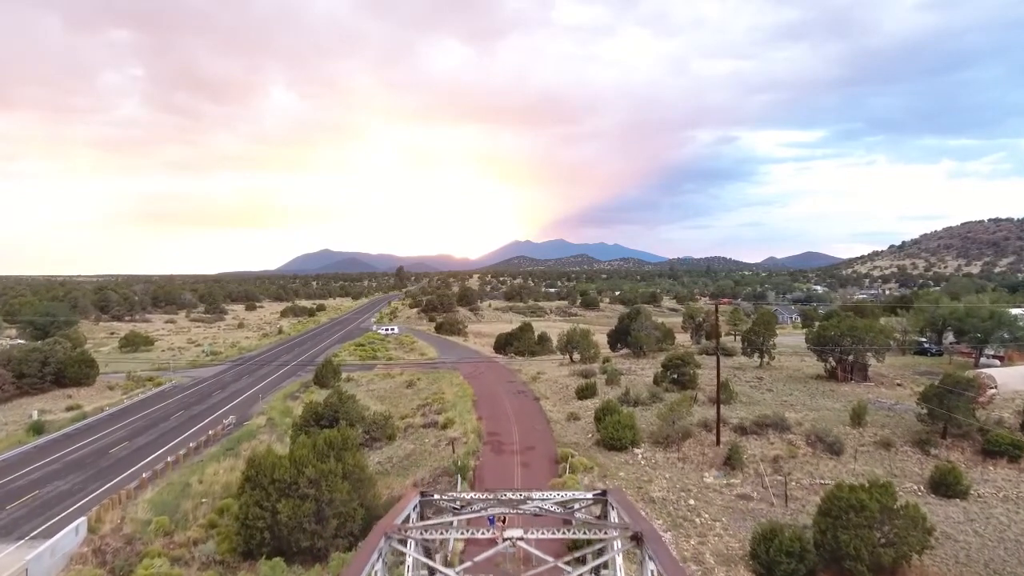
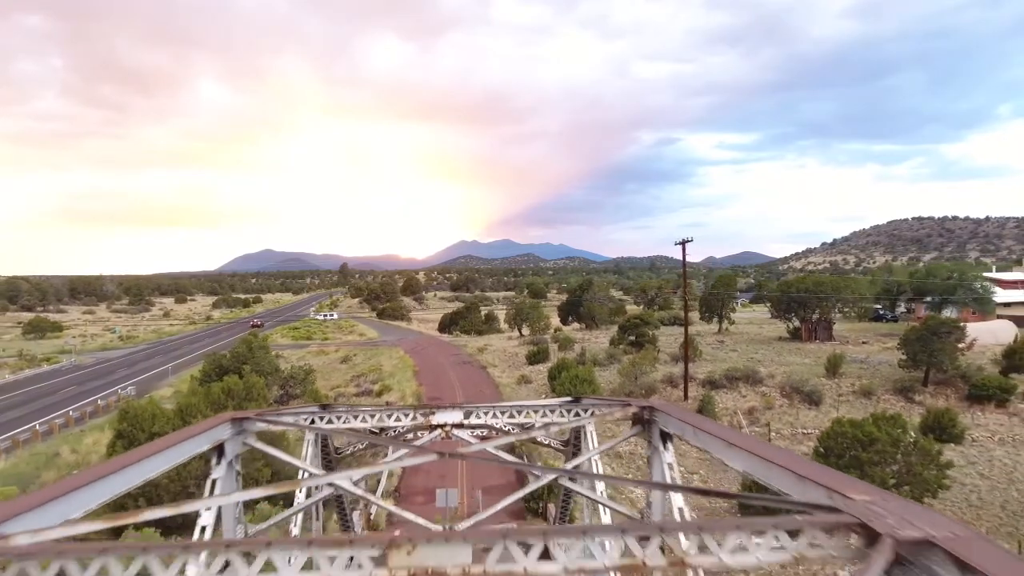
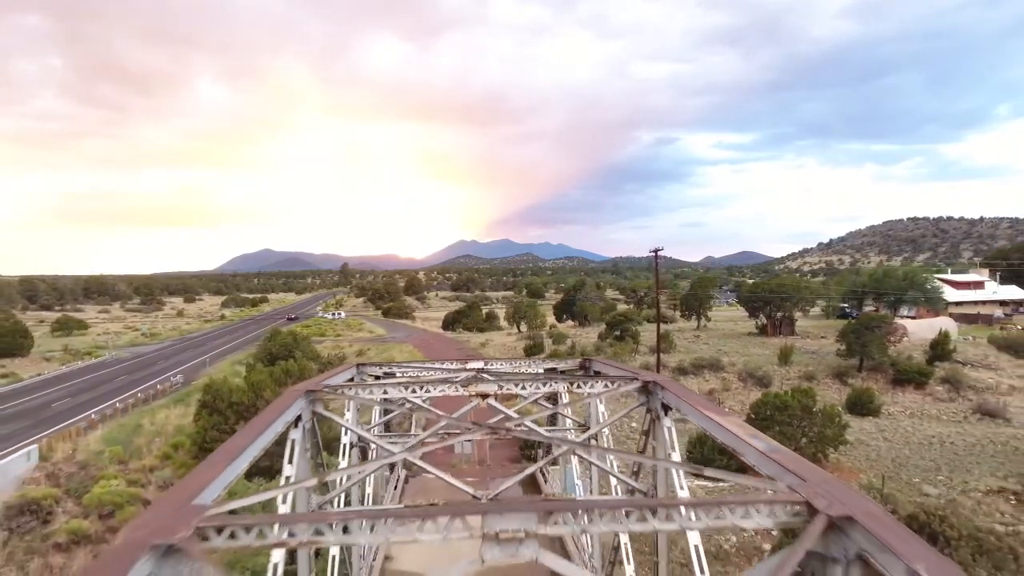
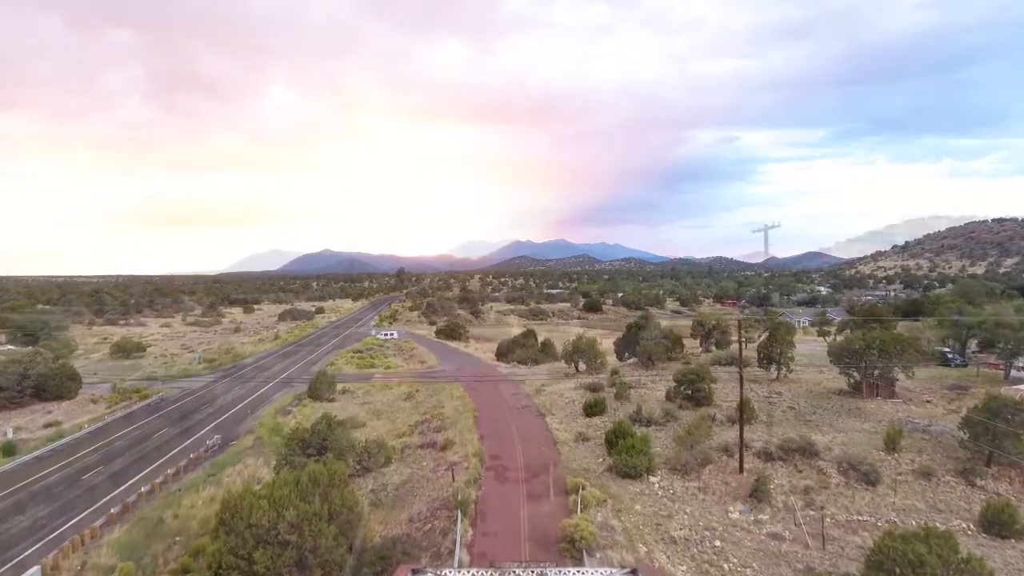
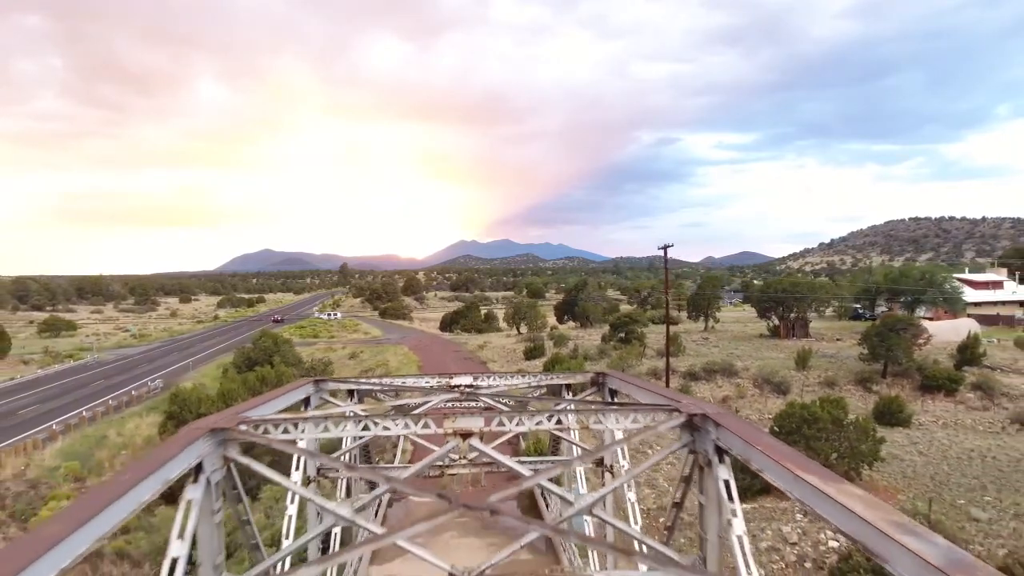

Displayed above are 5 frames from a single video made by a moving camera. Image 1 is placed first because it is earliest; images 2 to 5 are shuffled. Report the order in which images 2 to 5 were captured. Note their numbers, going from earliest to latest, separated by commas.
4, 2, 5, 3
